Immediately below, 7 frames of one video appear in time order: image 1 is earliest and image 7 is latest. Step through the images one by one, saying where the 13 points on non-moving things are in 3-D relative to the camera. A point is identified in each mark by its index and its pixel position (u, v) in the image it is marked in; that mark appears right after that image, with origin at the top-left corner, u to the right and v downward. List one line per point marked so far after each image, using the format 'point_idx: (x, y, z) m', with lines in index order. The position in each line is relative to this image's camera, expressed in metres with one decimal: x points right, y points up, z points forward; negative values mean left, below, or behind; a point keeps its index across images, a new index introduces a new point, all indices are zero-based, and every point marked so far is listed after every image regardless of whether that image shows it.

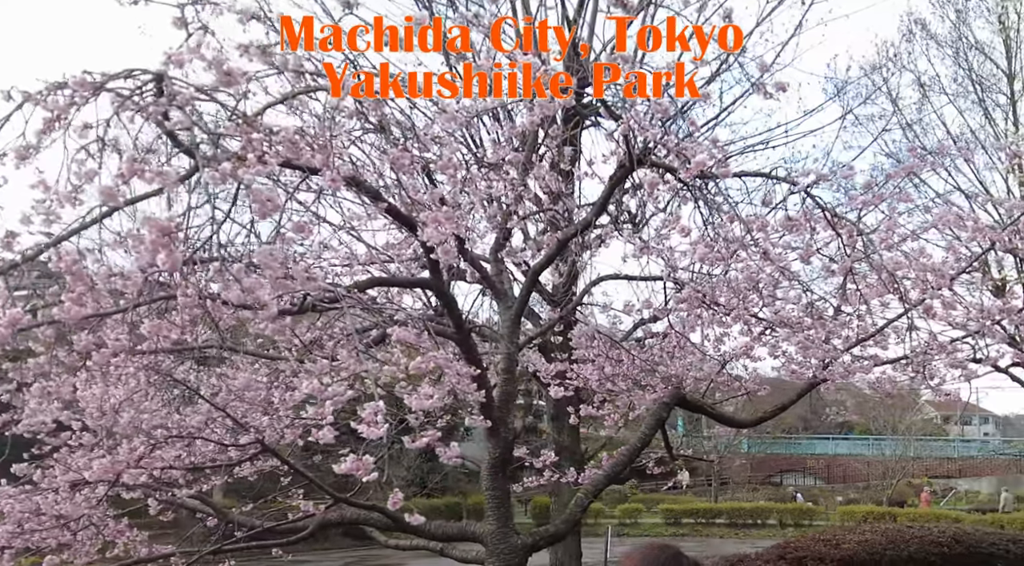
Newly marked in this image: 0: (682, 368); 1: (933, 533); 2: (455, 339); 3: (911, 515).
0: (+1.5, -0.7, +7.8) m
1: (+5.2, -3.1, +10.8) m
2: (-0.3, -0.3, +4.7) m
3: (+8.7, -5.0, +18.9) m
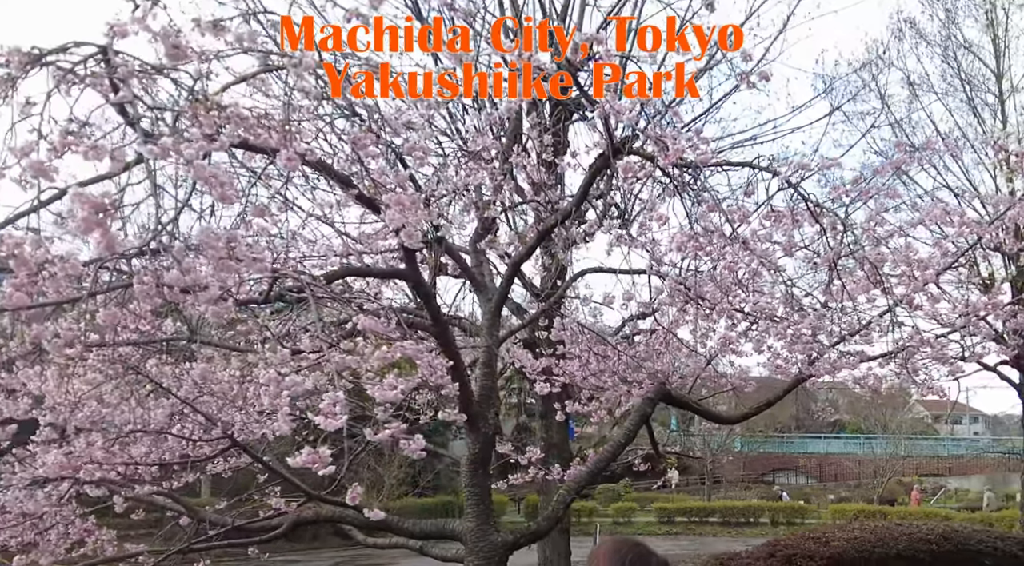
0: (+1.3, -0.7, +7.7) m
1: (+5.0, -3.0, +10.8) m
2: (-0.4, -0.2, +4.6) m
3: (+8.5, -5.0, +18.9) m
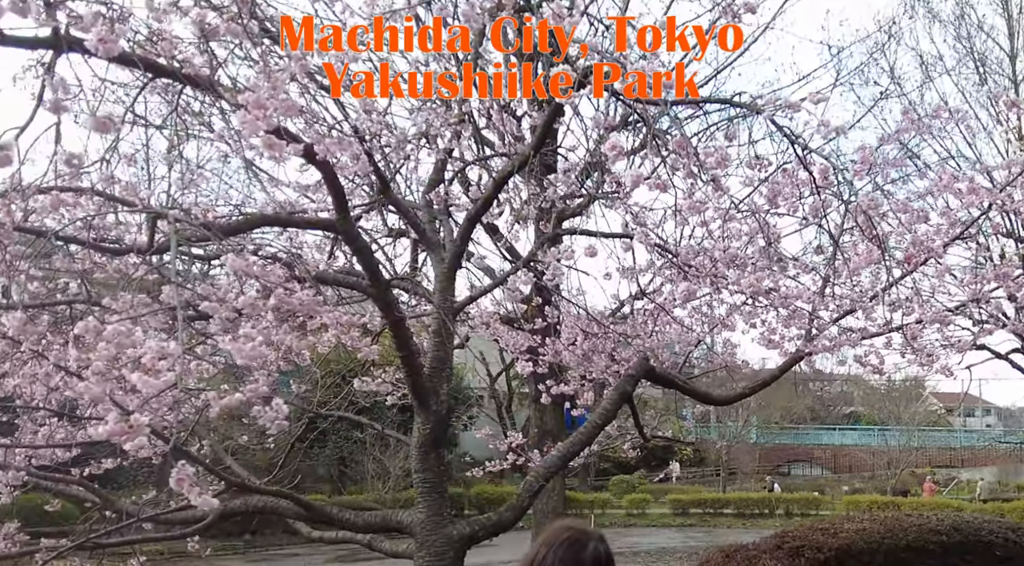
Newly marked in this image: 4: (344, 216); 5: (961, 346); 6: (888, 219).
0: (+1.2, -0.5, +7.2) m
1: (+4.9, -2.8, +10.2) m
2: (-0.7, 0.0, +4.0) m
3: (+8.4, -4.6, +18.3) m
4: (-0.8, +0.3, +3.9) m
5: (+3.9, -0.6, +7.6) m
6: (+3.3, +0.6, +7.6) m
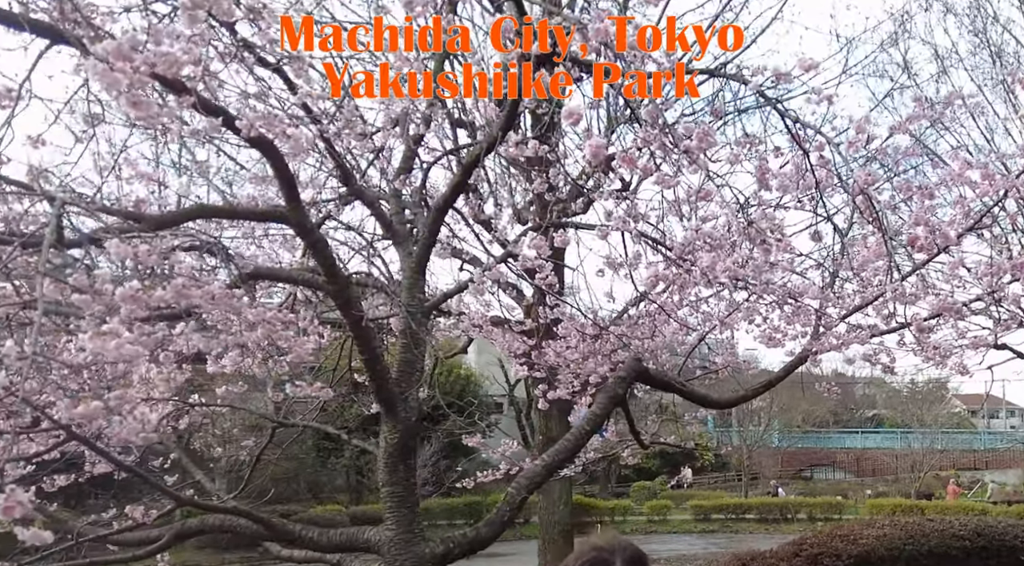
0: (+1.1, -0.5, +6.8) m
1: (+4.9, -2.7, +9.7) m
2: (-0.8, 0.0, +3.7) m
3: (+8.6, -4.6, +17.8) m
4: (-0.9, +0.3, +3.6) m
5: (+3.8, -0.5, +7.2) m
6: (+3.2, +0.6, +7.2) m
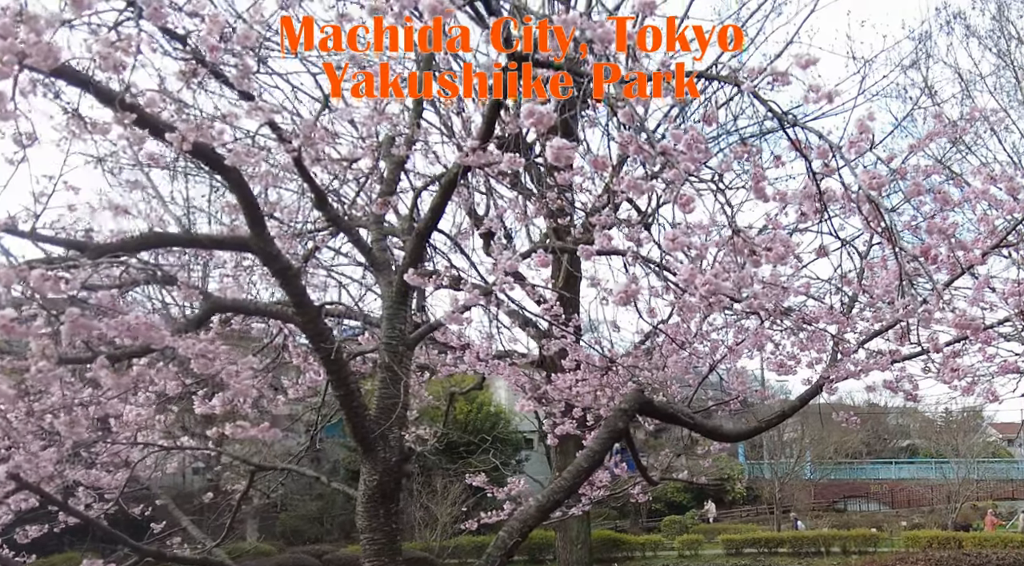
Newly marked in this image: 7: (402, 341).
0: (+1.1, -0.7, +6.5) m
1: (+5.0, -3.0, +9.2) m
2: (-0.9, -0.1, +3.5) m
3: (+9.0, -5.1, +17.1) m
4: (-1.0, +0.2, +3.4) m
5: (+3.9, -0.7, +6.8) m
6: (+3.2, +0.4, +6.9) m
7: (-0.5, -0.3, +3.9) m
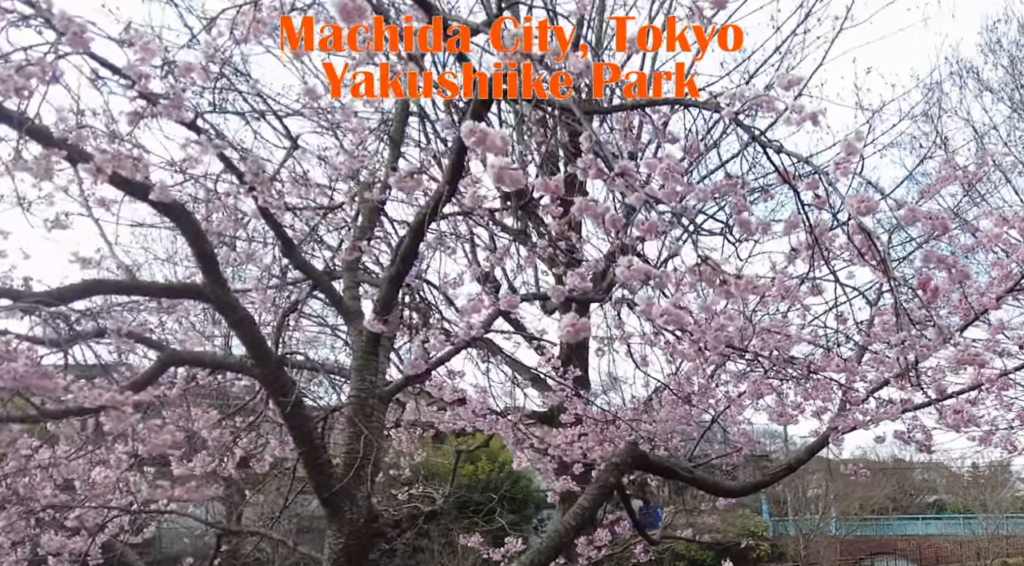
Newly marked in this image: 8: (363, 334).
0: (+1.1, -1.0, +6.2) m
1: (+5.1, -3.4, +8.7) m
2: (-1.0, -0.3, +3.2) m
3: (+9.2, -6.0, +16.4) m
4: (-1.1, 0.0, +3.2) m
5: (+3.8, -1.0, +6.5) m
6: (+3.2, +0.1, +6.6) m
7: (-0.6, -0.5, +3.7) m
8: (-0.6, -0.2, +3.7) m
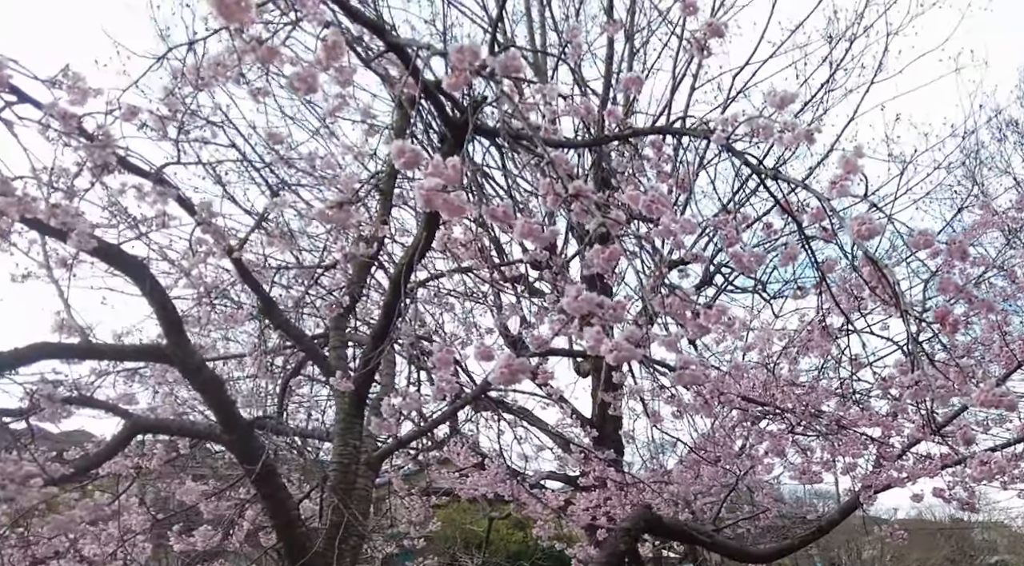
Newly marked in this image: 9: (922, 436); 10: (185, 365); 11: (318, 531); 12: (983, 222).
0: (+1.2, -1.4, +5.8) m
1: (+5.3, -3.9, +8.0) m
2: (-1.0, -0.5, +3.0) m
3: (+9.8, -6.8, +15.3) m
4: (-1.1, -0.2, +3.0) m
5: (+3.9, -1.3, +6.0) m
6: (+3.2, -0.3, +6.3) m
7: (-0.6, -0.7, +3.4) m
8: (-0.7, -0.5, +3.5) m
9: (+2.6, -1.0, +5.5) m
10: (-1.1, -0.3, +2.9) m
11: (-0.7, -1.0, +3.3) m
12: (+3.9, +0.6, +7.5) m
